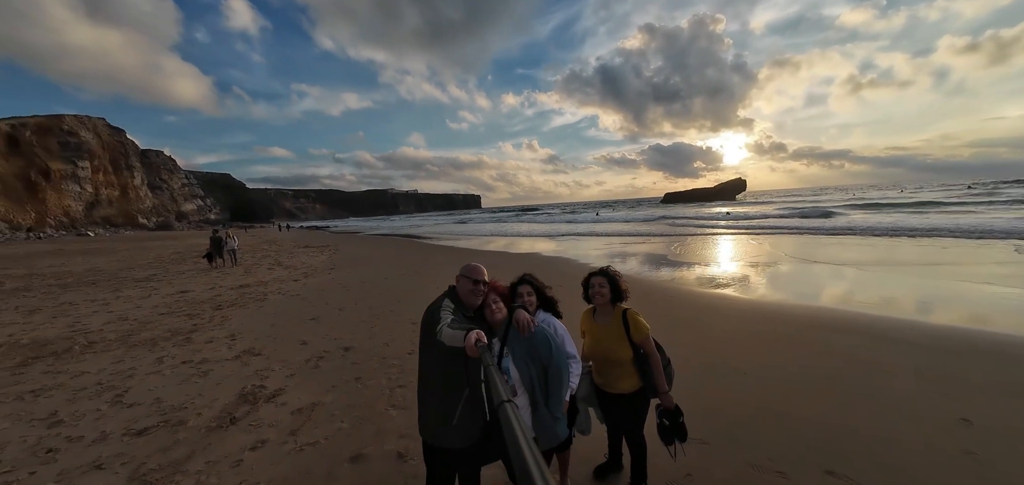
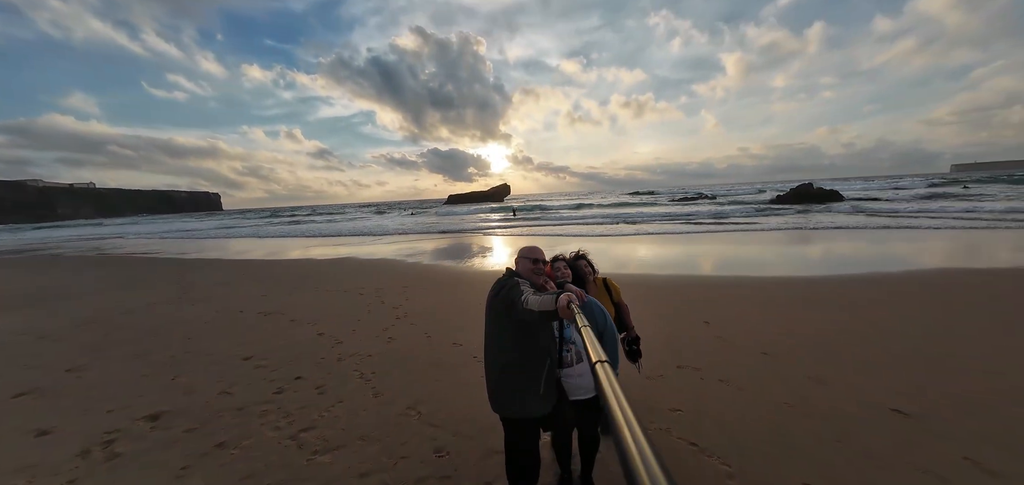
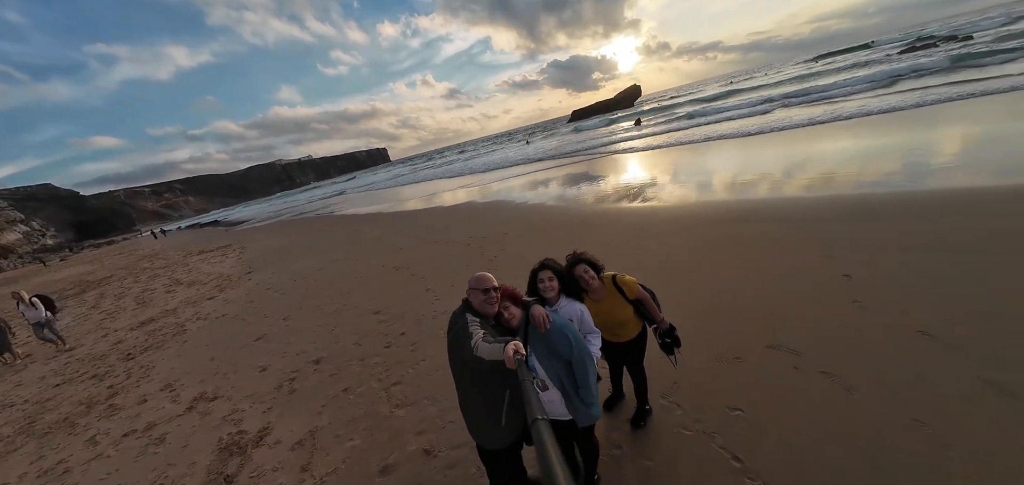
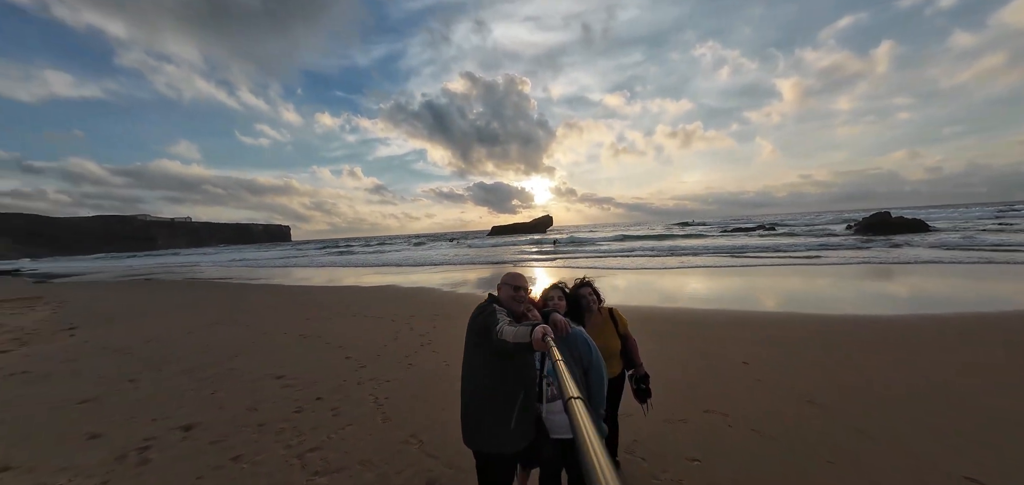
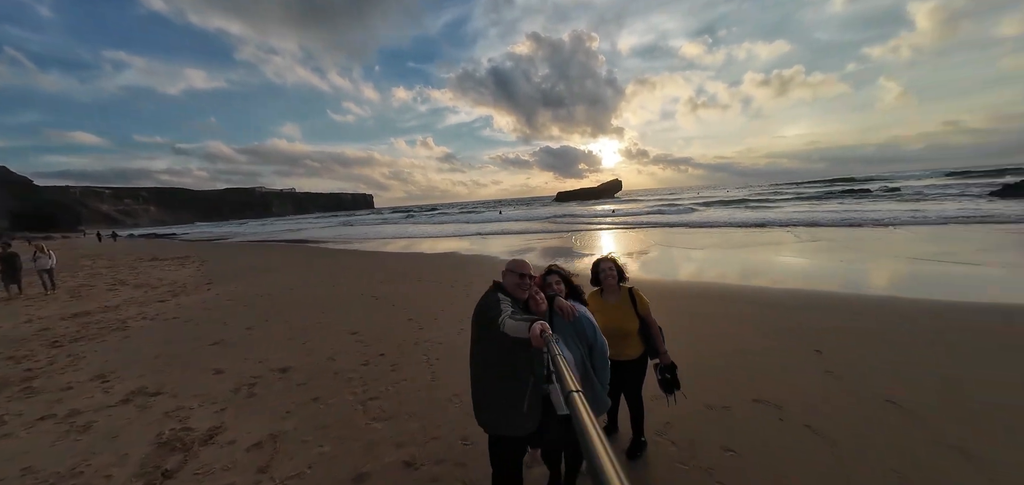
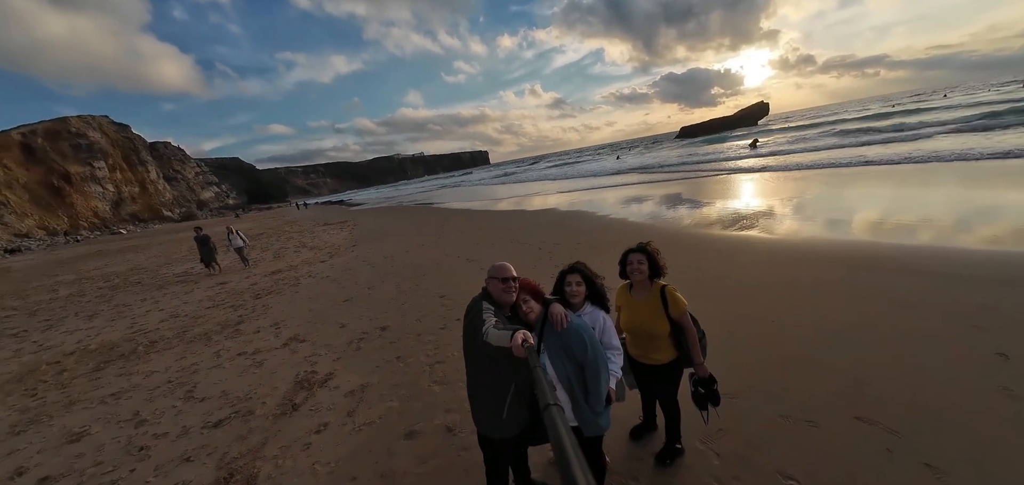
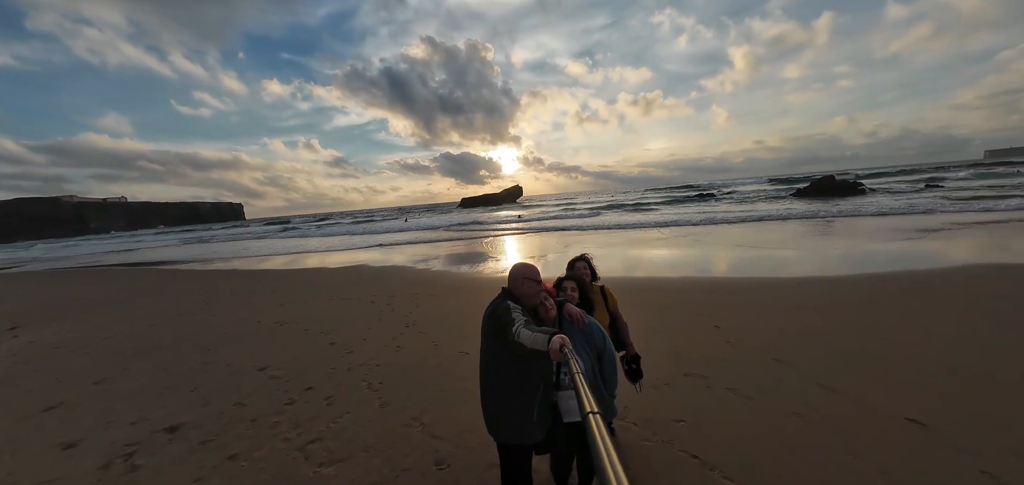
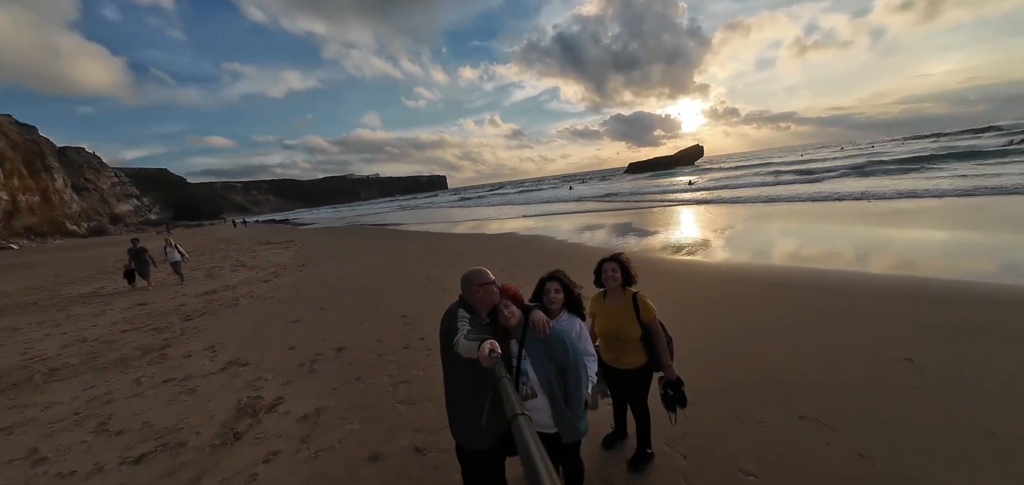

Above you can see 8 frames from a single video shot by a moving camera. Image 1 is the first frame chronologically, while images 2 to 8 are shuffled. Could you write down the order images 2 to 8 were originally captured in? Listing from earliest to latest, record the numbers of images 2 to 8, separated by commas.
5, 7, 8, 6, 3, 2, 4
